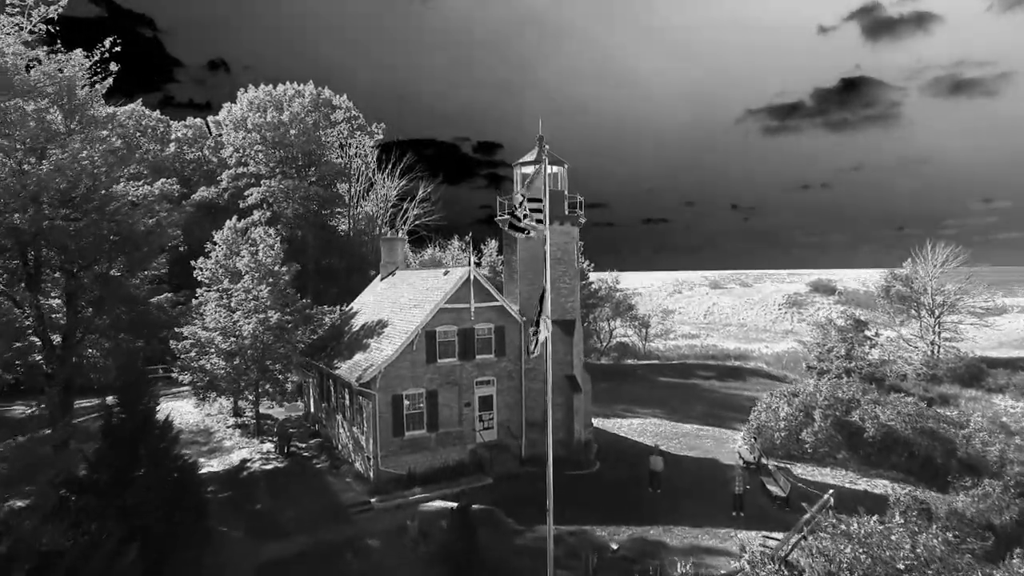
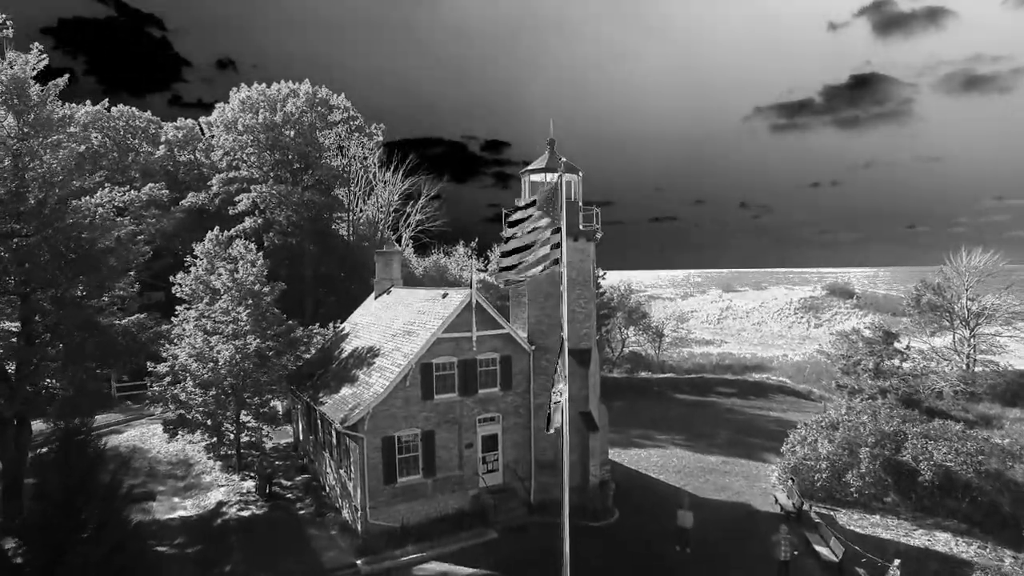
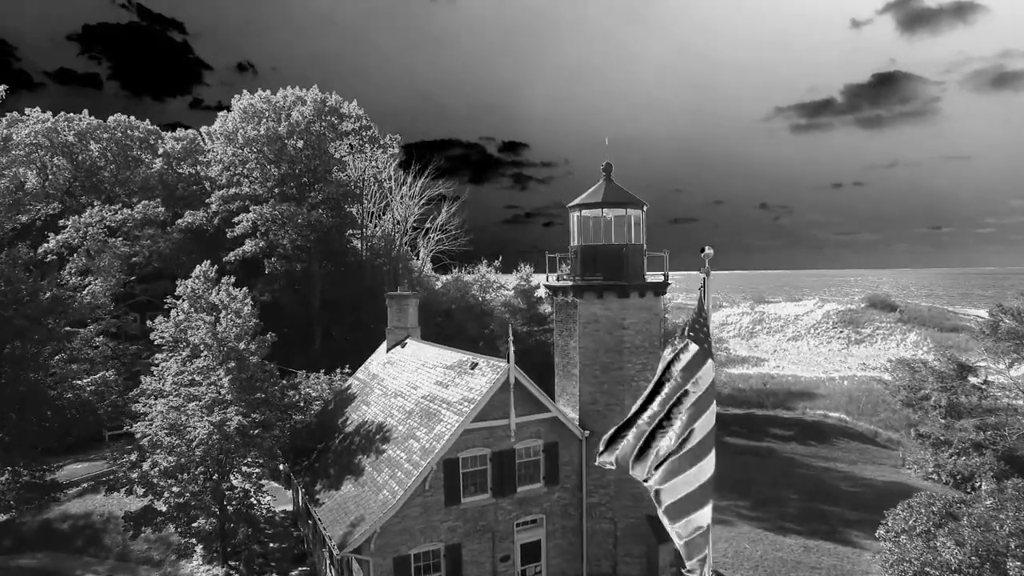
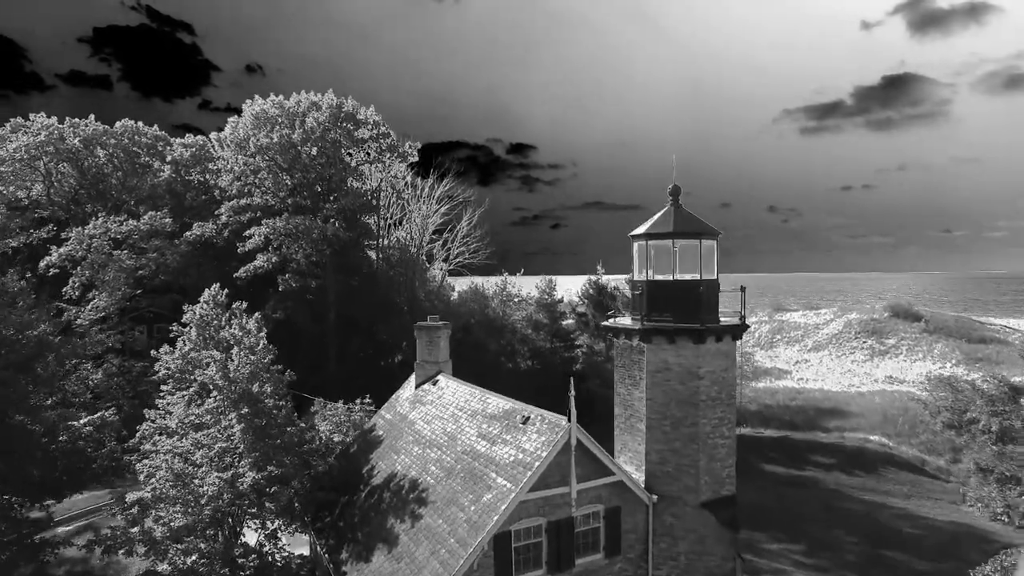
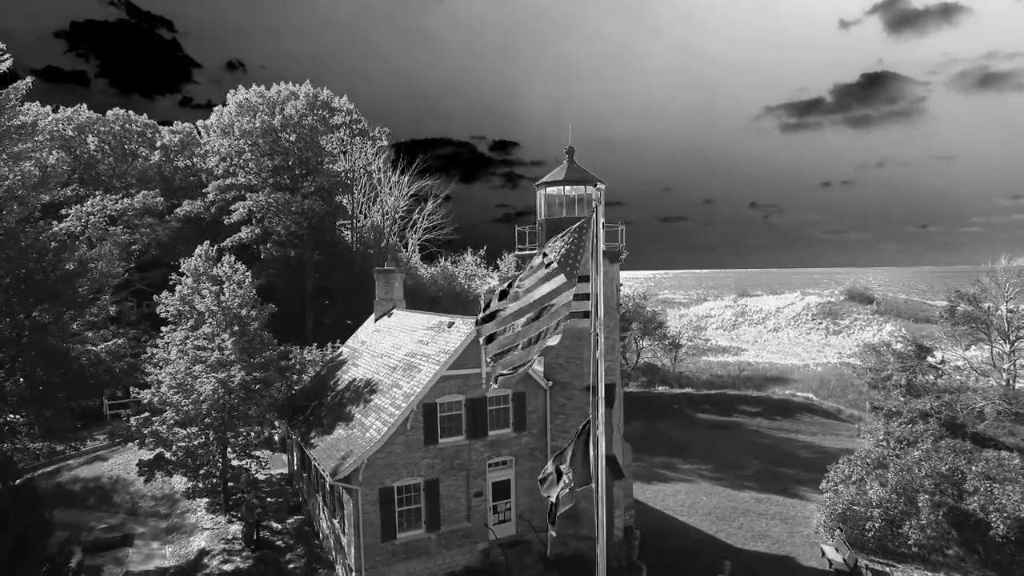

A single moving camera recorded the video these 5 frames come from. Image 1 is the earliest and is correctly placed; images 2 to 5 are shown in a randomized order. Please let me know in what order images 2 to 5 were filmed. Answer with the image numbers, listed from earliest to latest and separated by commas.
2, 5, 3, 4
